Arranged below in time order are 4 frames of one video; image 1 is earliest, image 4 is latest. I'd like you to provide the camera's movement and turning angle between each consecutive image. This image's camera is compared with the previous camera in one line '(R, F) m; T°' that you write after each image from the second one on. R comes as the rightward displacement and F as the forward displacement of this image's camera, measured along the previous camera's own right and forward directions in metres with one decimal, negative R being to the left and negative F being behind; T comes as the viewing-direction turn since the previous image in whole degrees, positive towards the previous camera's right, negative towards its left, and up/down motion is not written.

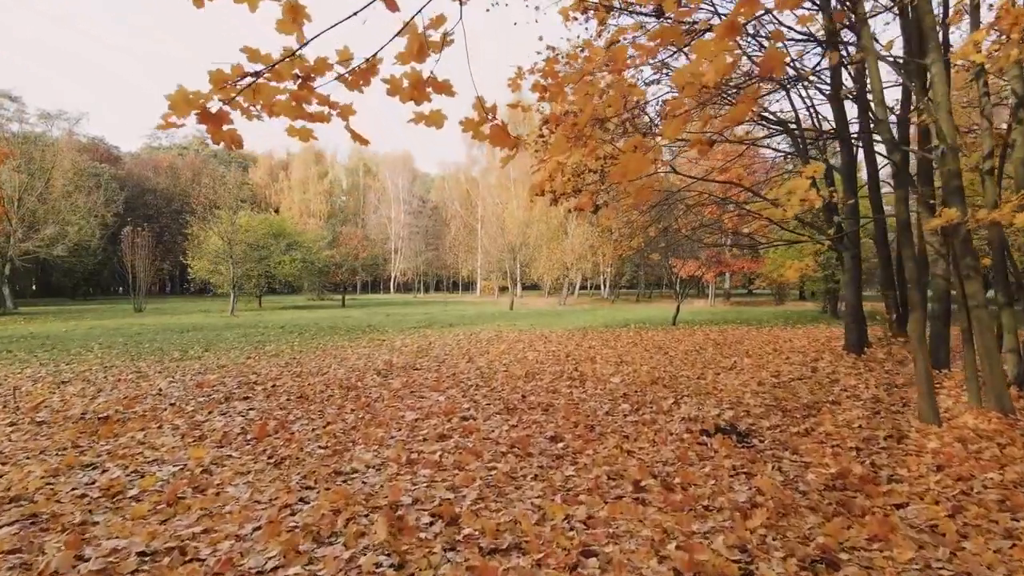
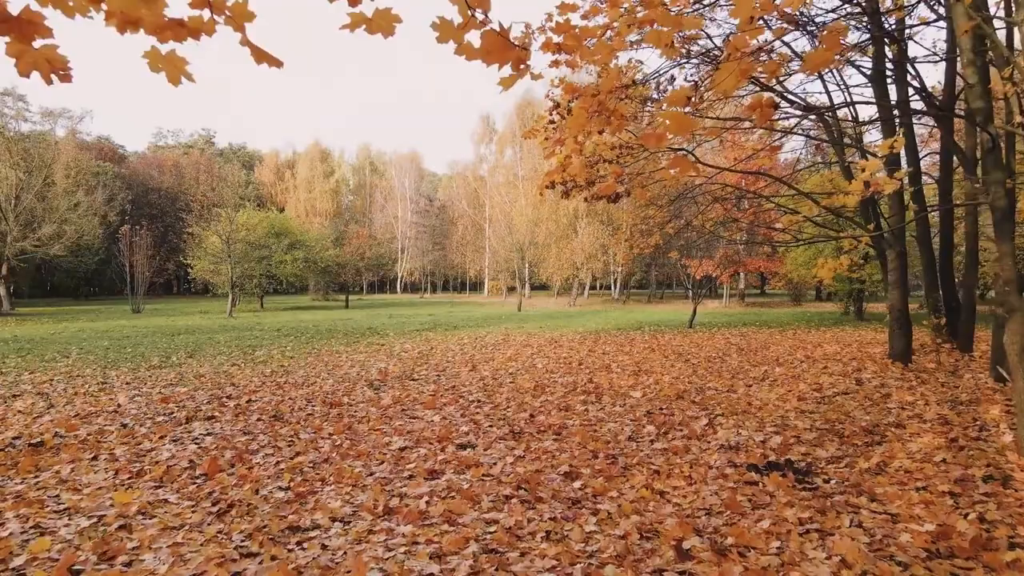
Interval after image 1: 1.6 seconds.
(0.0, +0.9) m; -1°
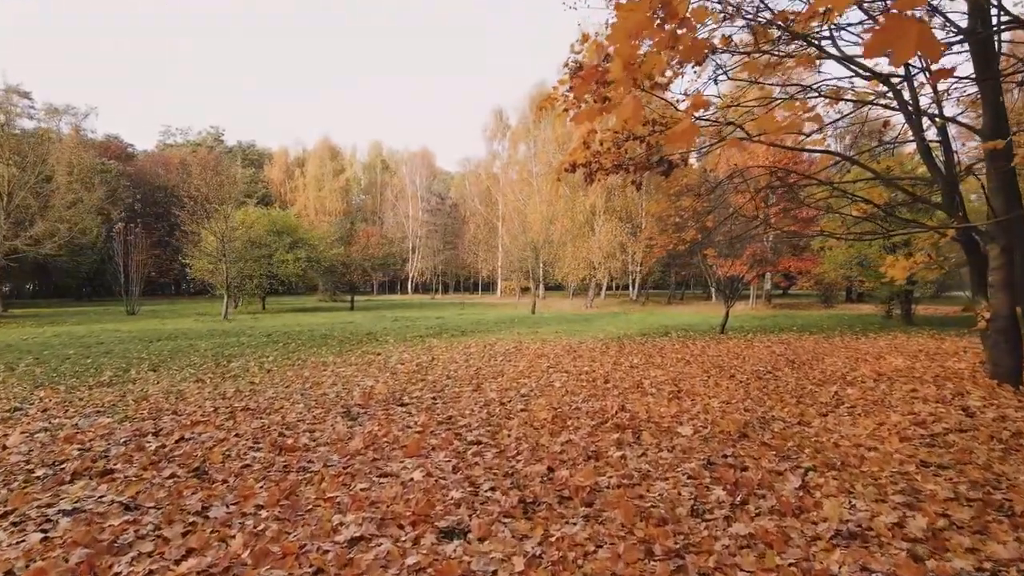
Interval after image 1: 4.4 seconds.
(0.0, +1.5) m; -1°
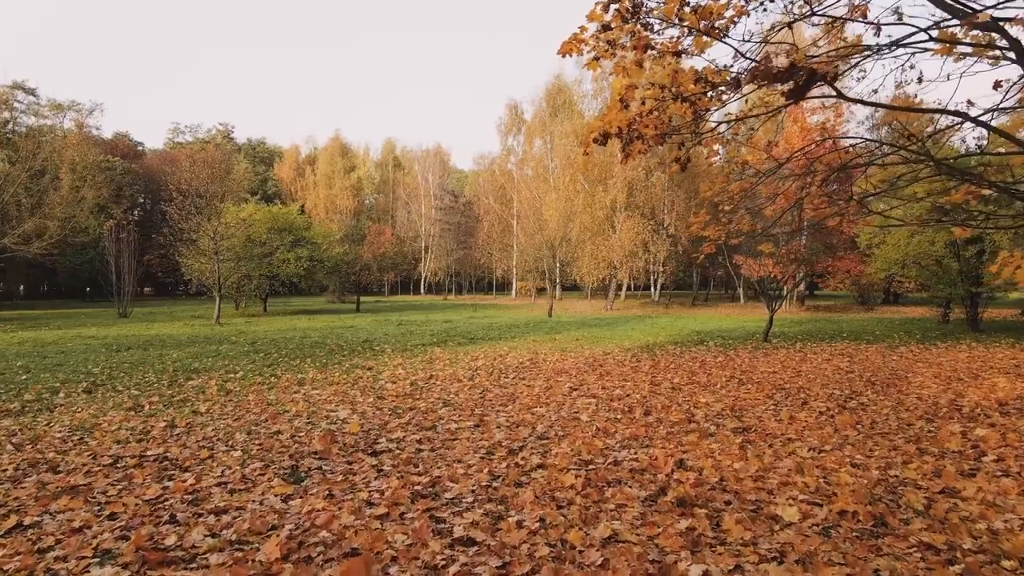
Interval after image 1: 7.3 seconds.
(0.0, +1.7) m; -1°
